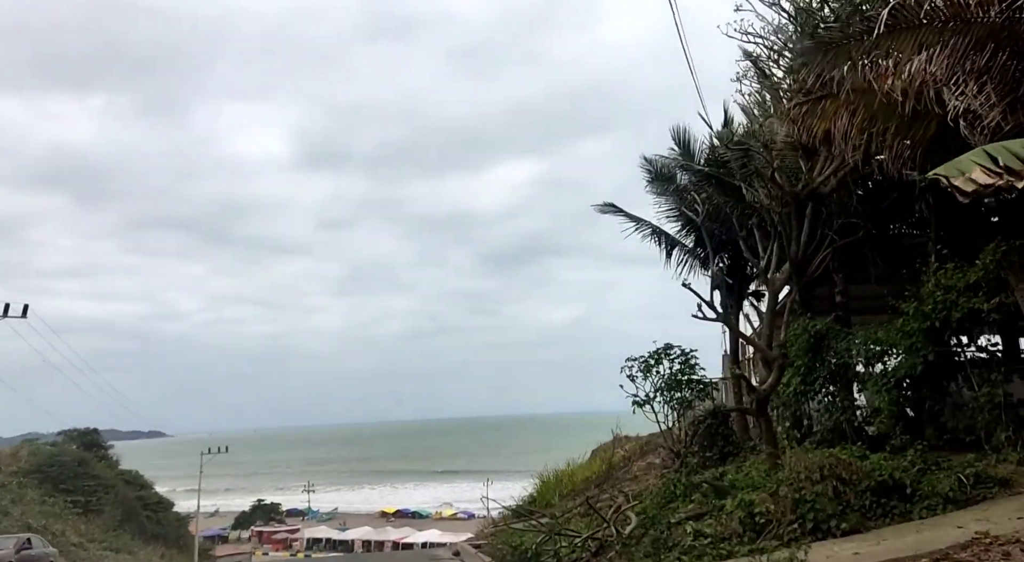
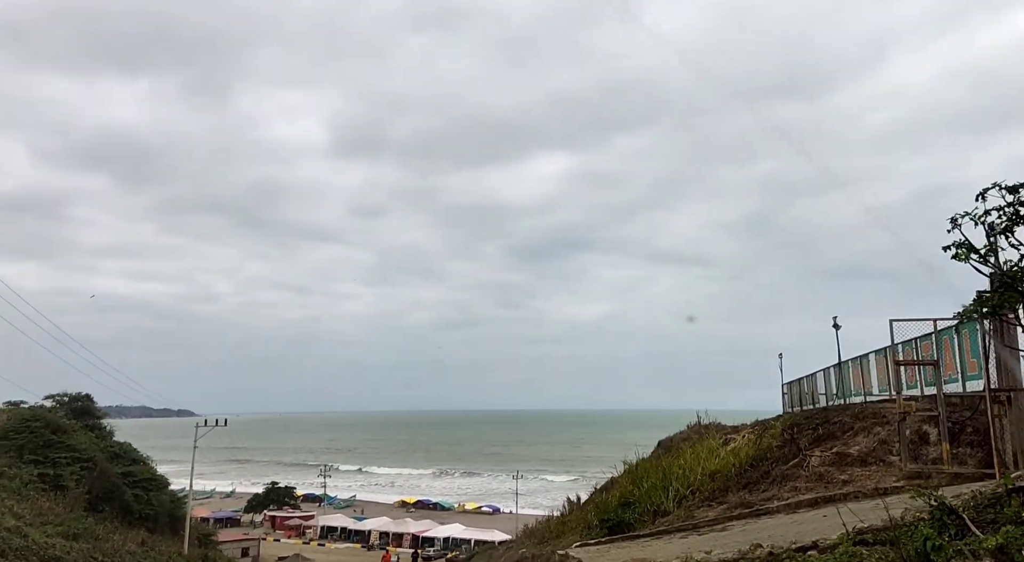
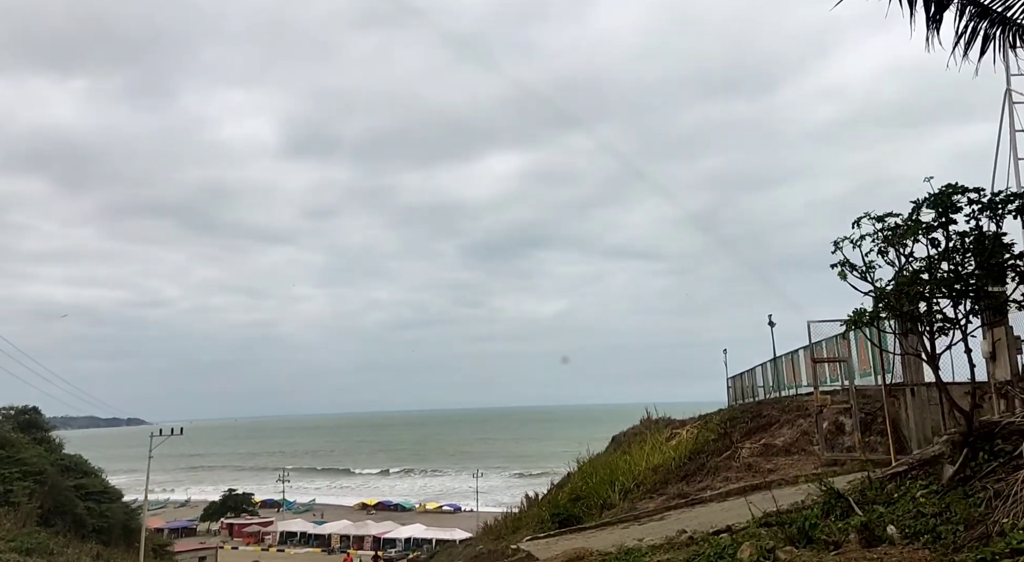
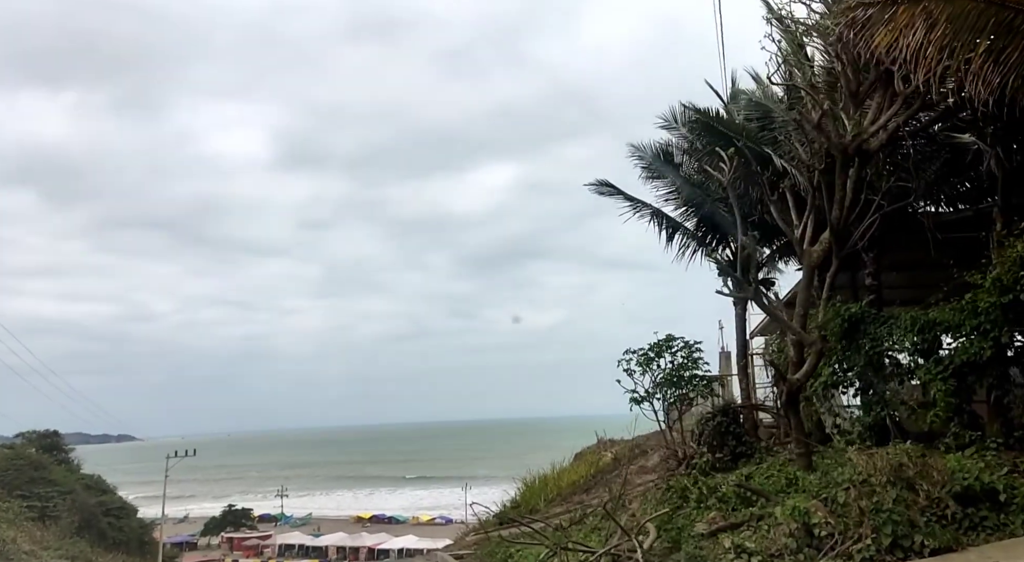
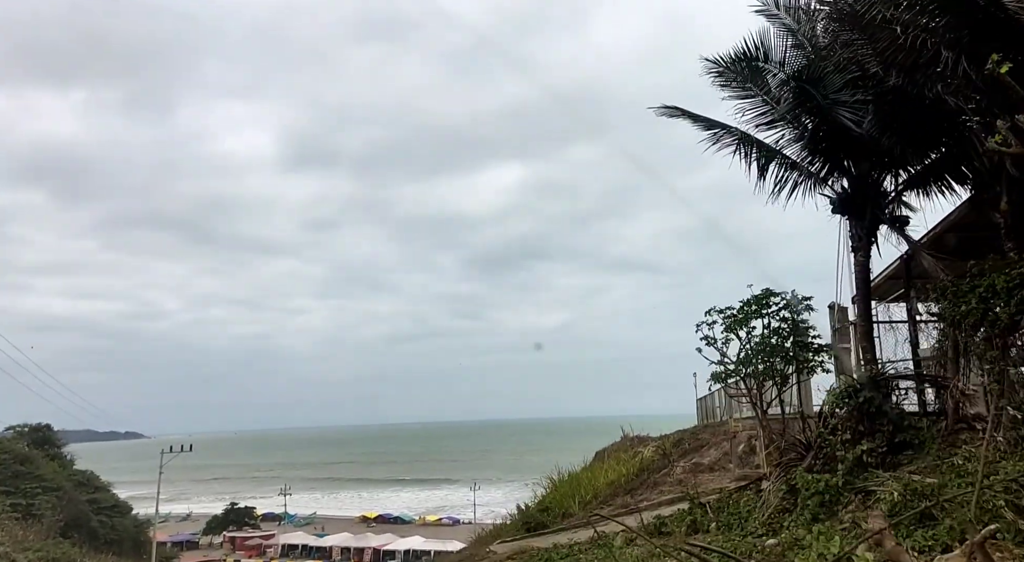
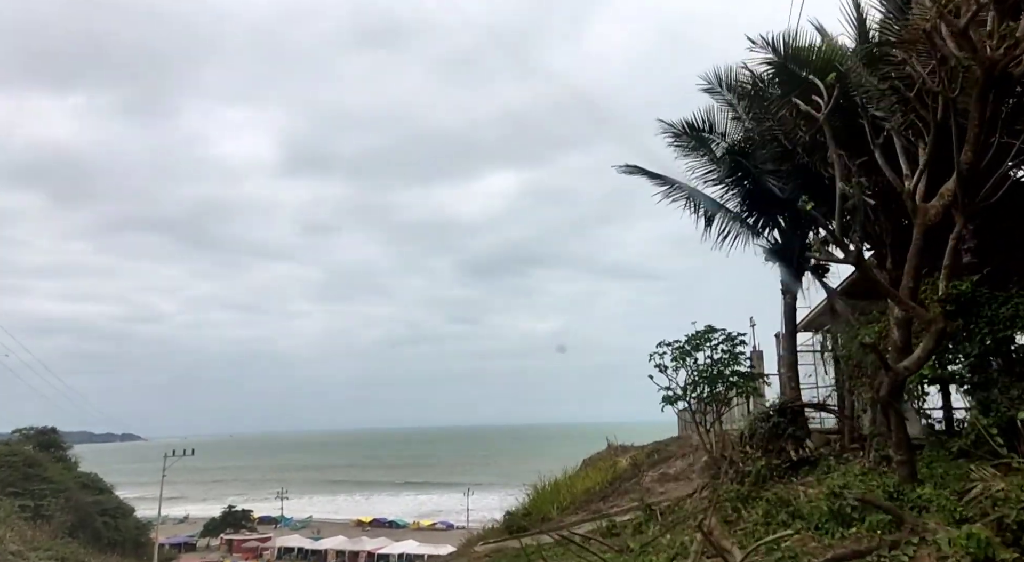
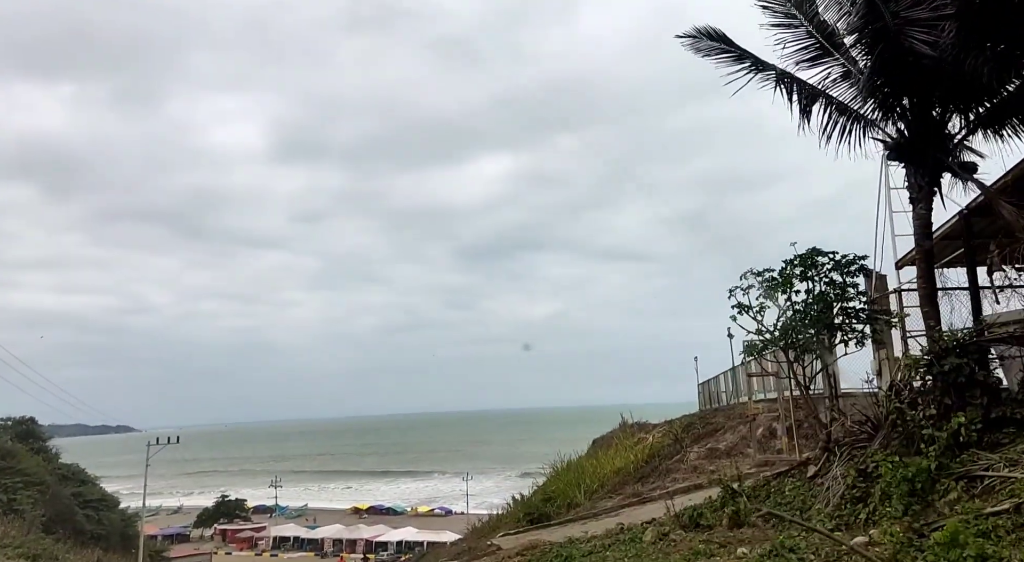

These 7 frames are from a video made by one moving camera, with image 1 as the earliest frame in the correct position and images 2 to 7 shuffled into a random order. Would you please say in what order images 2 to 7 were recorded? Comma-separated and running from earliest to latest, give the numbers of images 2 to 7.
4, 6, 5, 7, 3, 2
